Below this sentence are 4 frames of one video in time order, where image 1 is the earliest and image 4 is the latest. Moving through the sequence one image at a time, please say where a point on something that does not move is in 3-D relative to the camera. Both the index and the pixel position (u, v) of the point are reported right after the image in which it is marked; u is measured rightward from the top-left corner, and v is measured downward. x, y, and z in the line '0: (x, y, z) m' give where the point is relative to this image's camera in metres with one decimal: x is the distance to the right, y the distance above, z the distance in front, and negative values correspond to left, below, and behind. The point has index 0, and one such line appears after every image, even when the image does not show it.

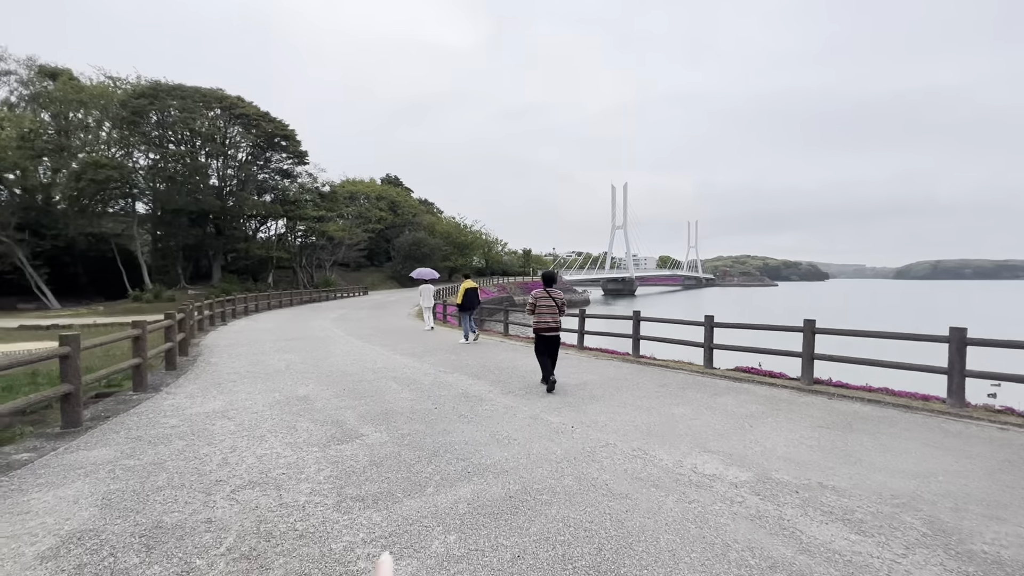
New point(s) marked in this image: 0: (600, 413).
0: (+1.2, -1.7, +9.8) m
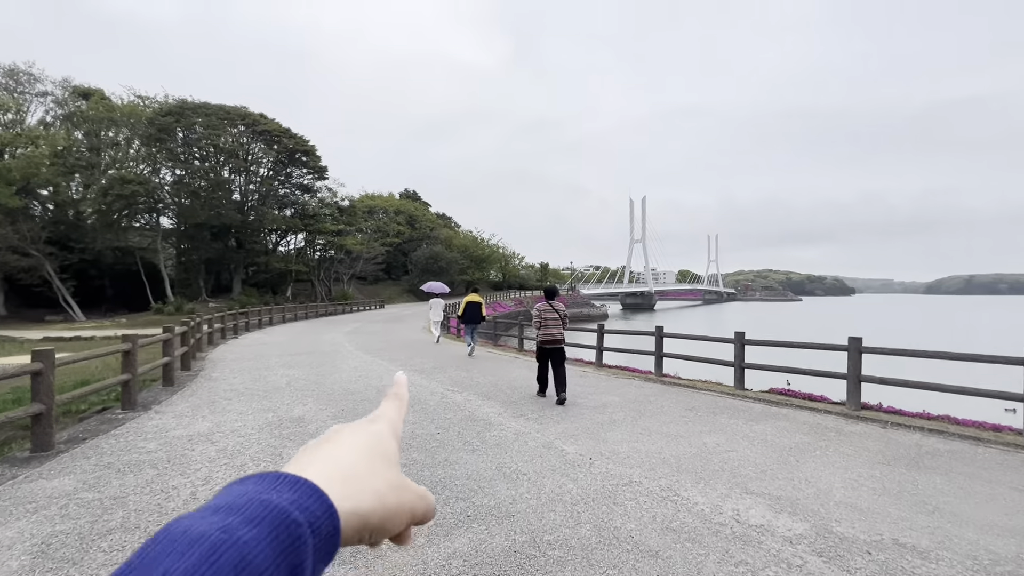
0: (+1.3, -1.9, +8.9) m
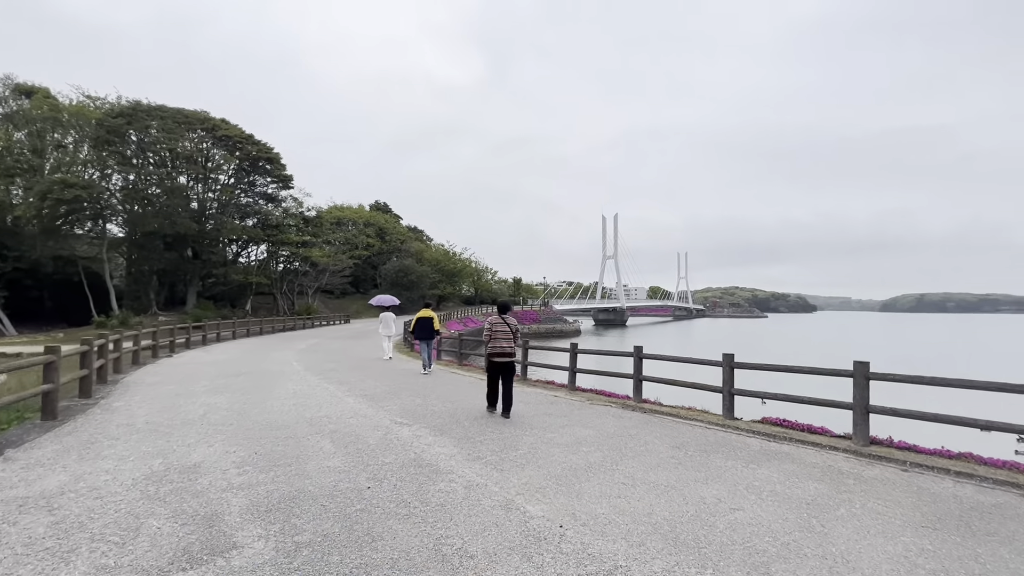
0: (+0.9, -2.1, +7.1) m
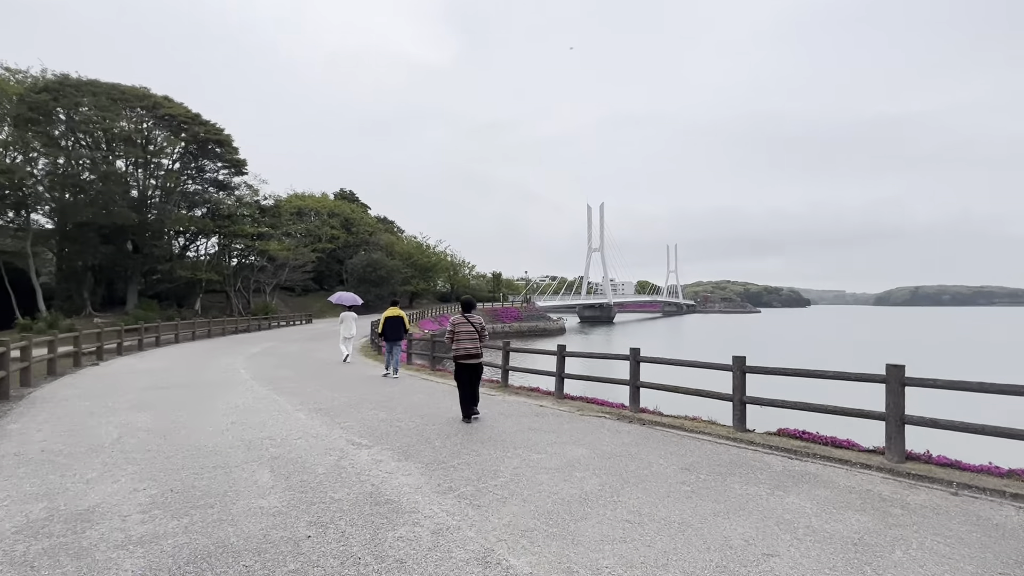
0: (+0.7, -2.0, +5.7) m
